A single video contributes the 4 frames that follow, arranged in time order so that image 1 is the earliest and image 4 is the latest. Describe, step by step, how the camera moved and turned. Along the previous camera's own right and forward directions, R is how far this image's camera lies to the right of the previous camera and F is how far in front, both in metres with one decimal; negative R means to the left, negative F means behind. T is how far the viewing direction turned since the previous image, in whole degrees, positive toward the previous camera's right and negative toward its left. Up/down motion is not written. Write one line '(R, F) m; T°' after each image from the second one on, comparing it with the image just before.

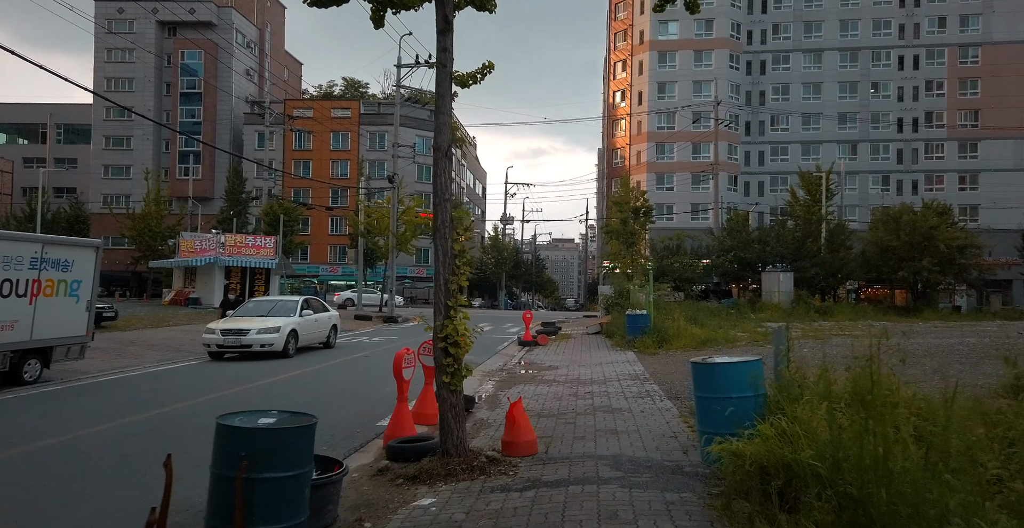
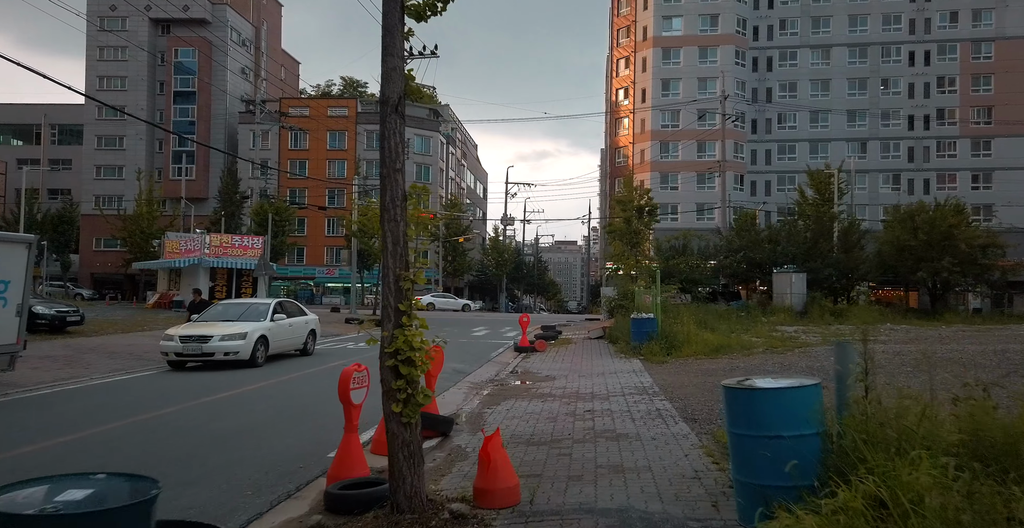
(+0.2, +1.5) m; 0°
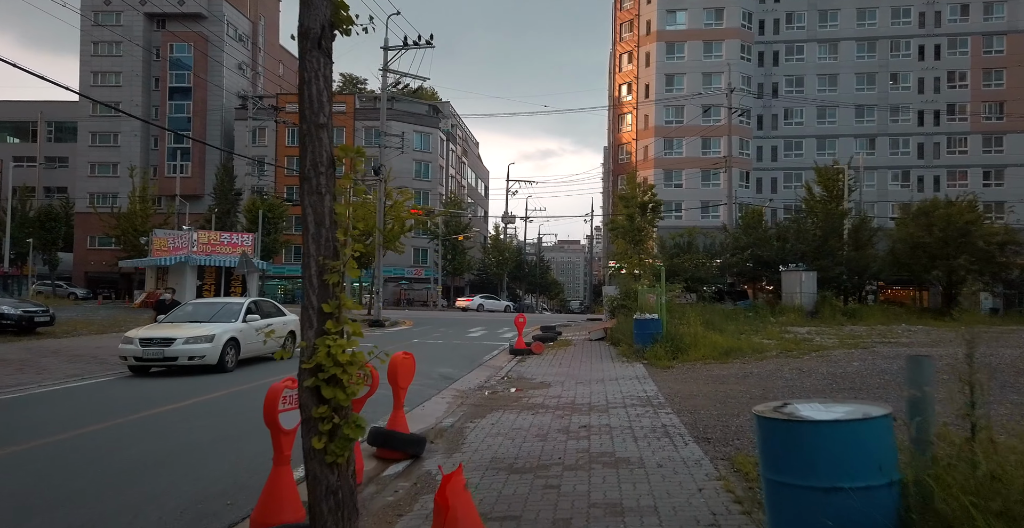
(+0.2, +1.1) m; 0°
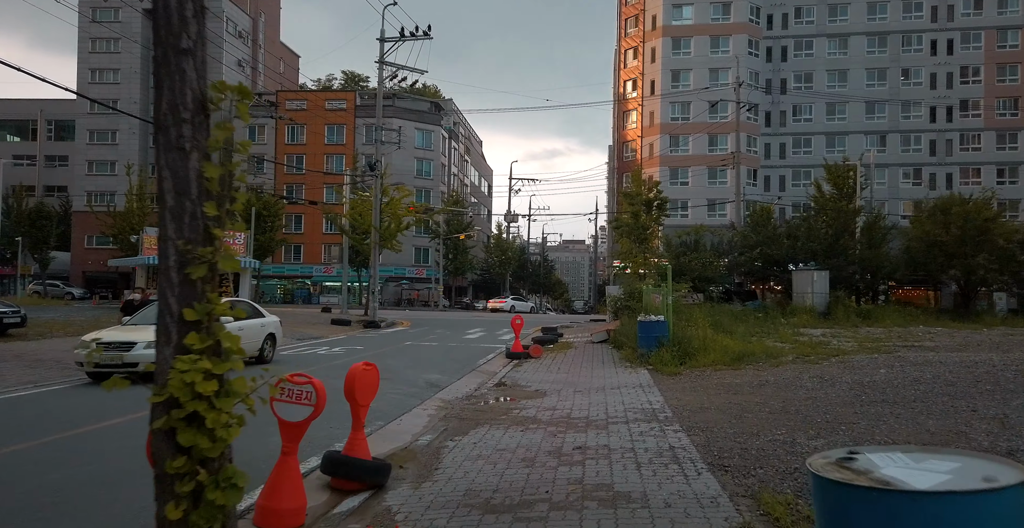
(+0.2, +1.1) m; 0°
